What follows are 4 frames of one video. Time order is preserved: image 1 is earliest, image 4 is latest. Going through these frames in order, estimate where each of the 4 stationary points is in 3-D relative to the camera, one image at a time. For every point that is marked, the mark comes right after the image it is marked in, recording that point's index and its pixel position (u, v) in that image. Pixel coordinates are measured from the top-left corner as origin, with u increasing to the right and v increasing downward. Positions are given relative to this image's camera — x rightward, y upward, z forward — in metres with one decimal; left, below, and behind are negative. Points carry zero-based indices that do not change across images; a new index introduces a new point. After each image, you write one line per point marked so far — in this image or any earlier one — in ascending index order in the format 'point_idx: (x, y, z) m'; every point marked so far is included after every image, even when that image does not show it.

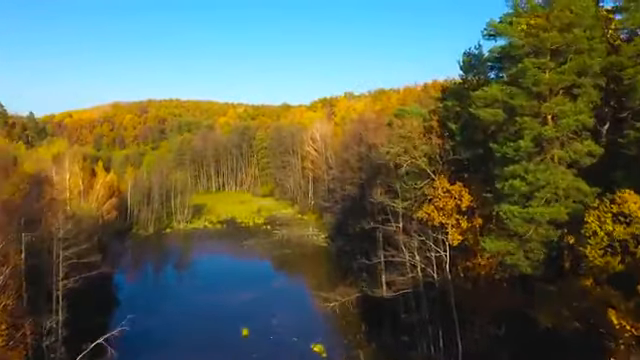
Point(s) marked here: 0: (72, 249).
0: (-7.5, -2.1, +18.3) m
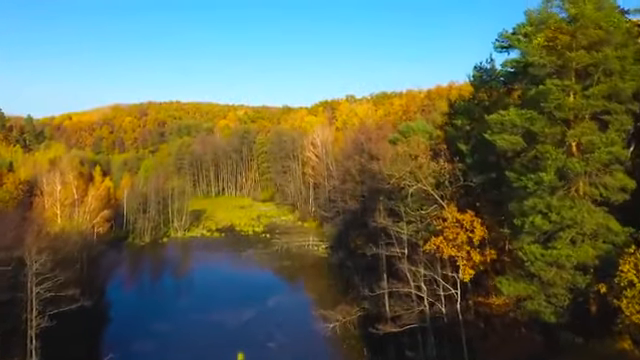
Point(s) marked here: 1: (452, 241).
0: (-7.6, -2.9, +16.8) m
1: (+3.5, -1.6, +16.3) m
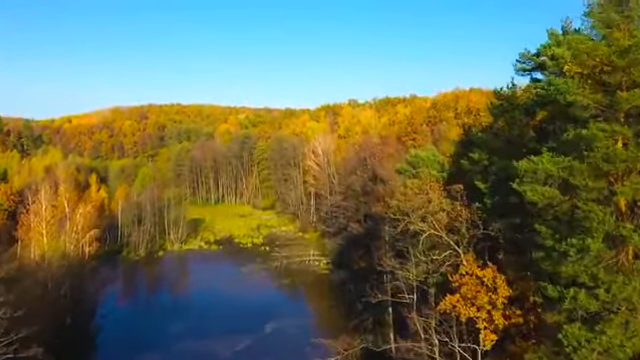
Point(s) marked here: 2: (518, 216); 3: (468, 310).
0: (-7.6, -4.0, +14.5) m
1: (+3.5, -2.8, +14.0) m
2: (+5.0, -0.9, +15.4) m
3: (+3.4, -3.0, +14.0) m
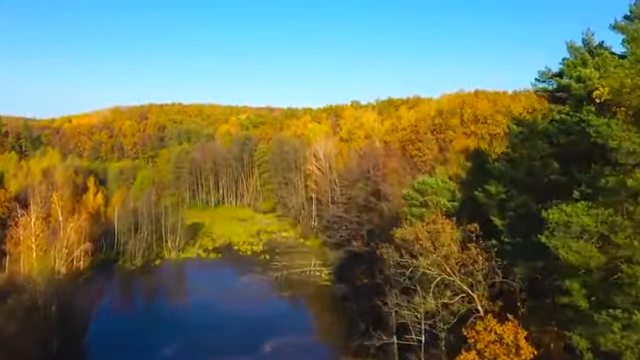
0: (-7.7, -4.9, +12.9) m
1: (+3.4, -3.7, +12.4) m
2: (+5.0, -1.8, +13.7) m
3: (+3.4, -3.9, +12.4) m
